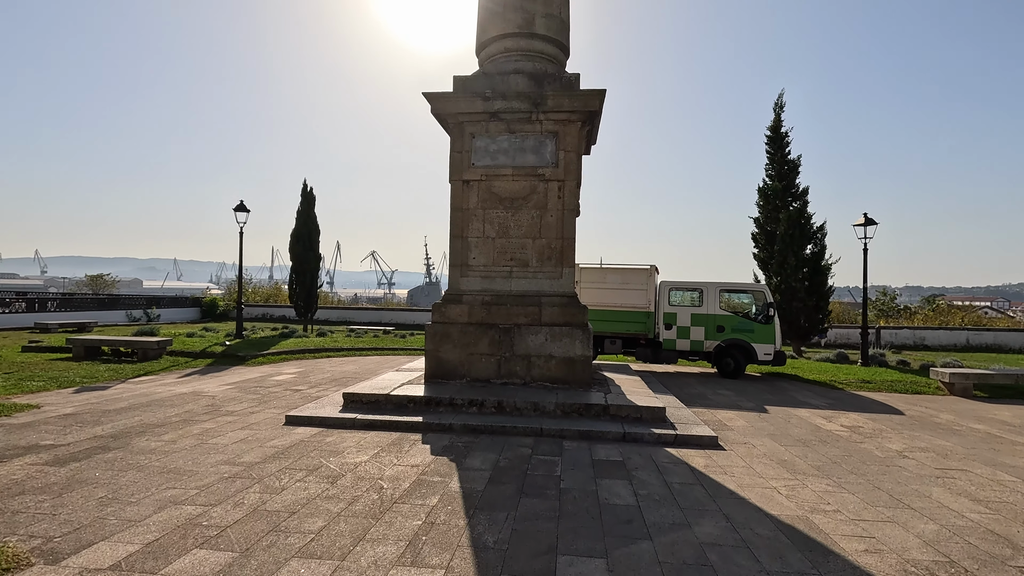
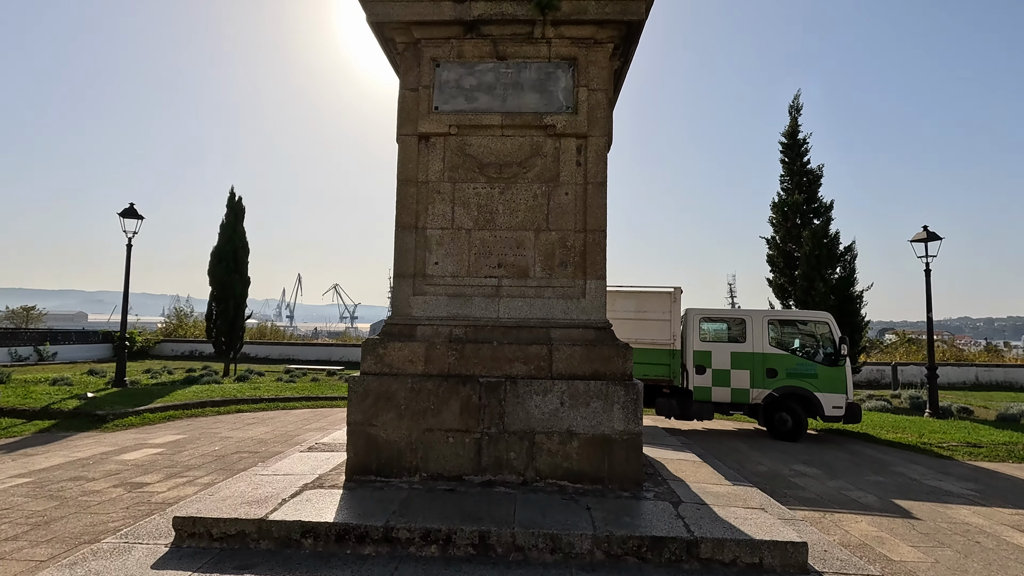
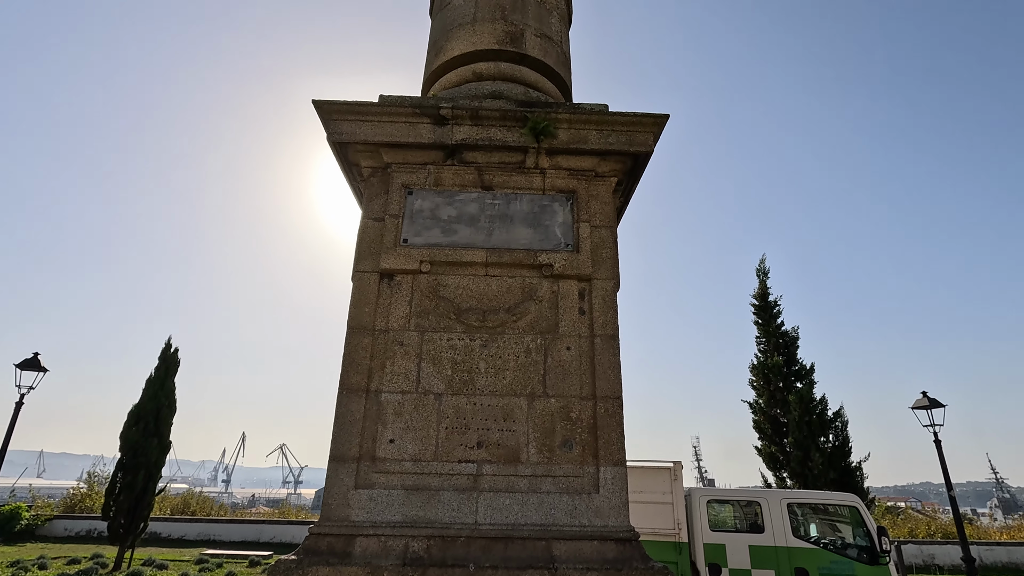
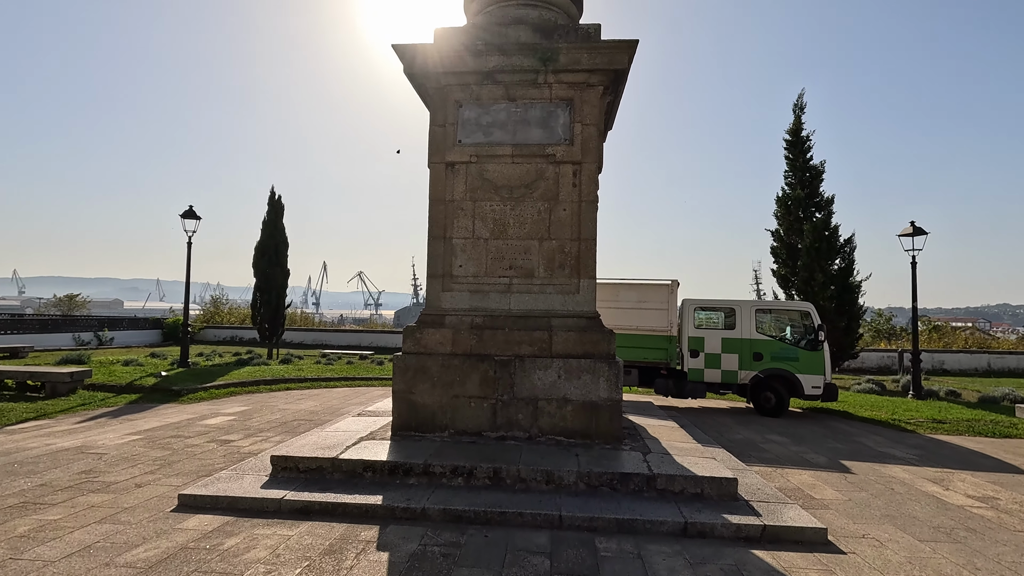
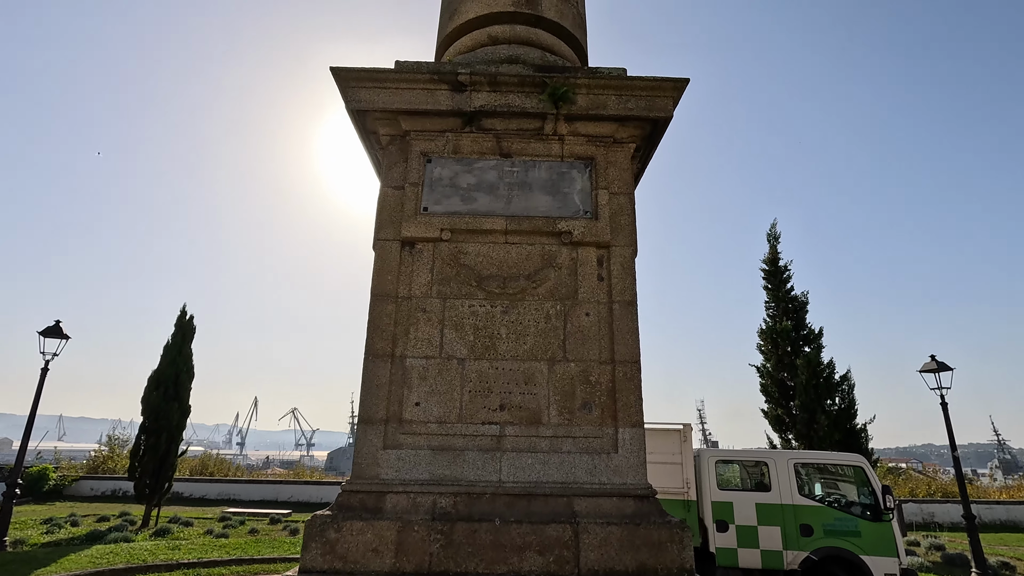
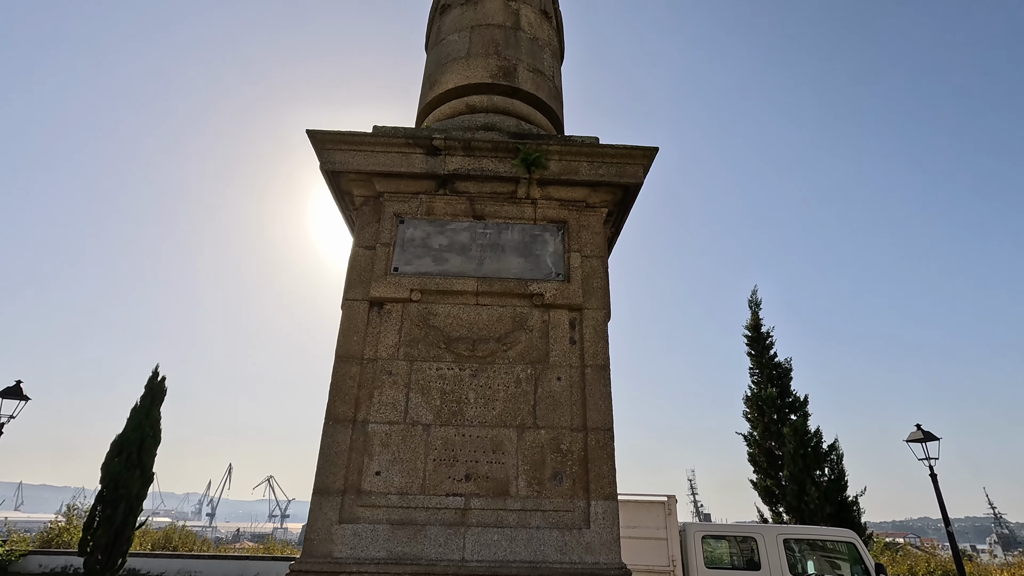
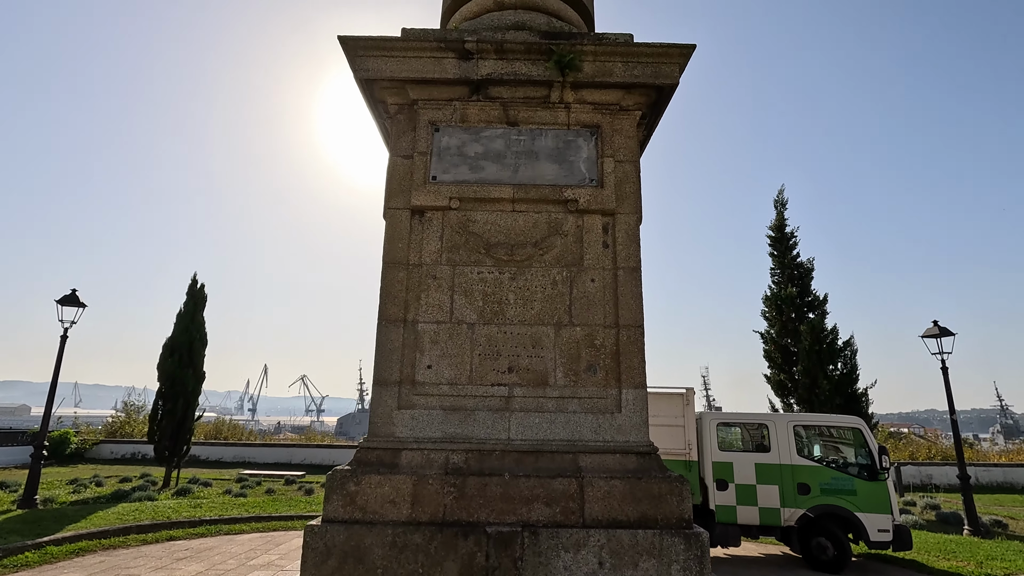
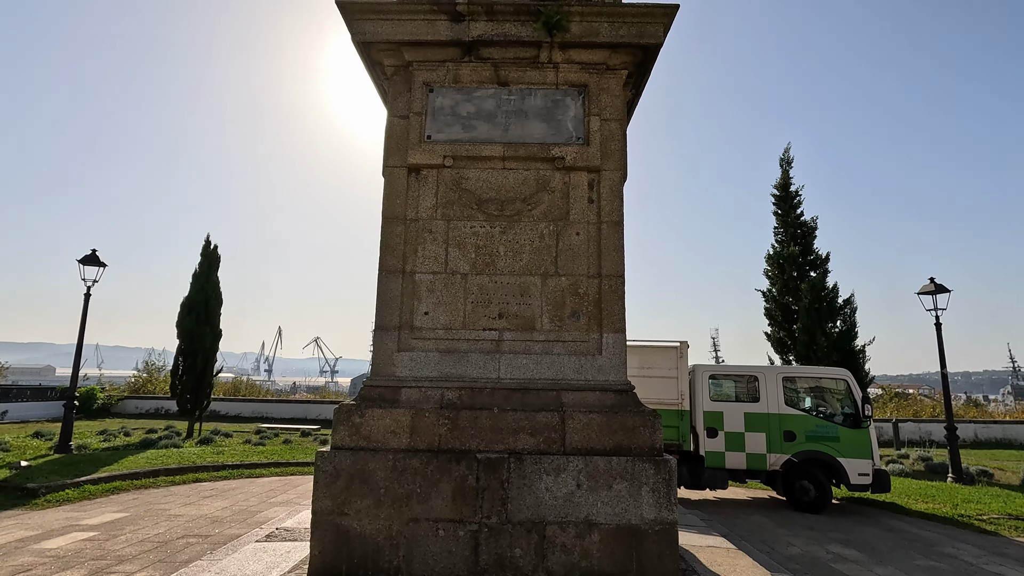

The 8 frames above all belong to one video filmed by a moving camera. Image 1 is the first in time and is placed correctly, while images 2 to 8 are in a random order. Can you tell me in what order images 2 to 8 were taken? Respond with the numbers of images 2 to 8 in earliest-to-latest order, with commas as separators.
4, 2, 8, 7, 5, 3, 6
